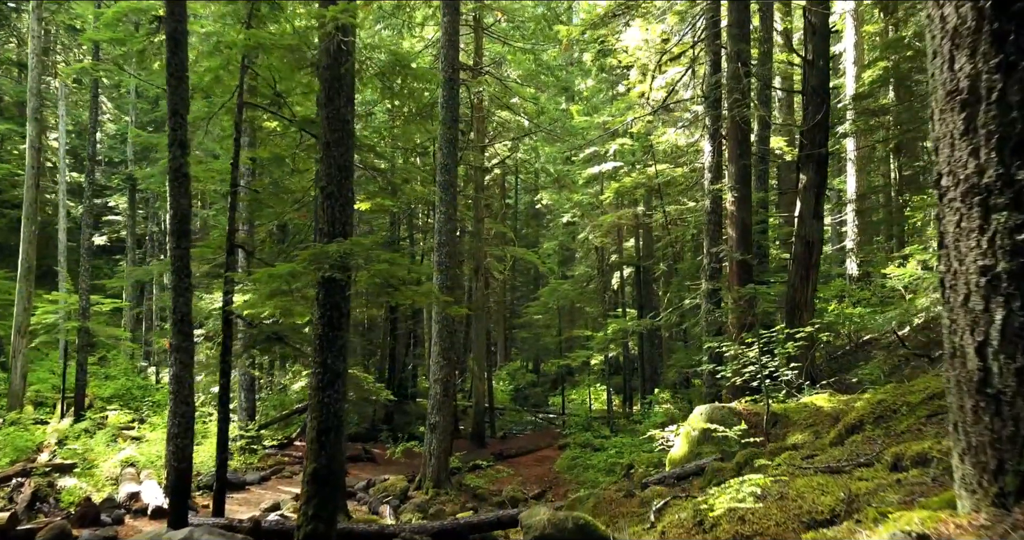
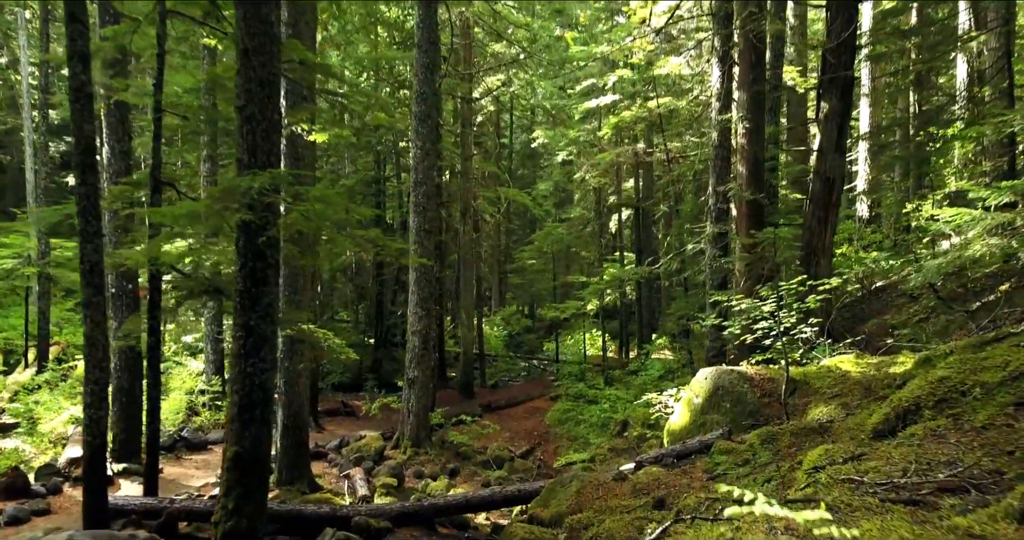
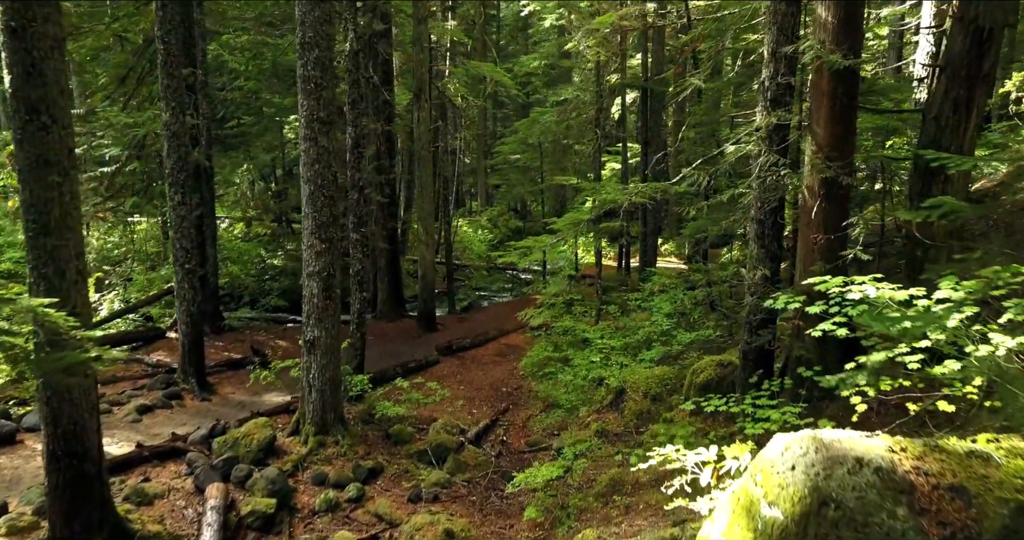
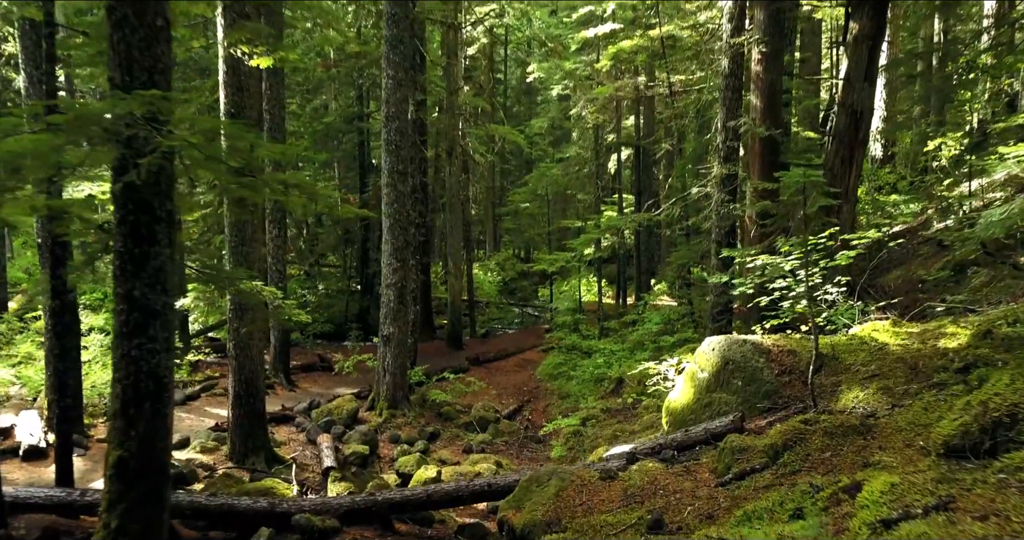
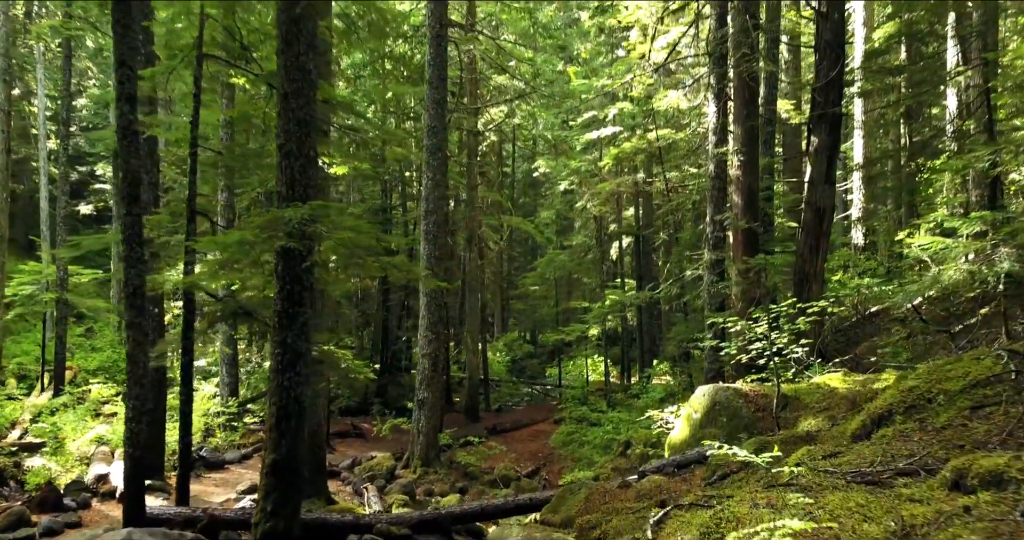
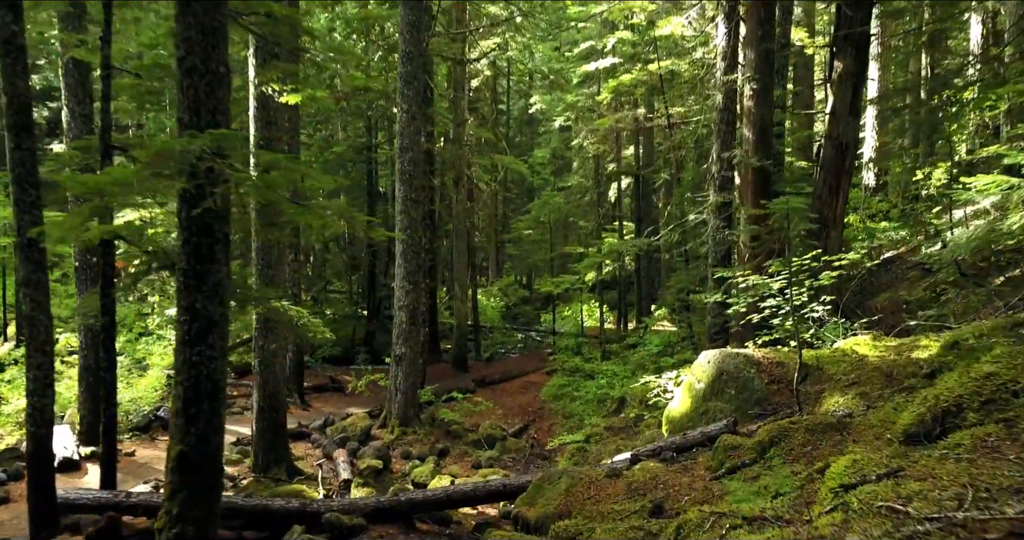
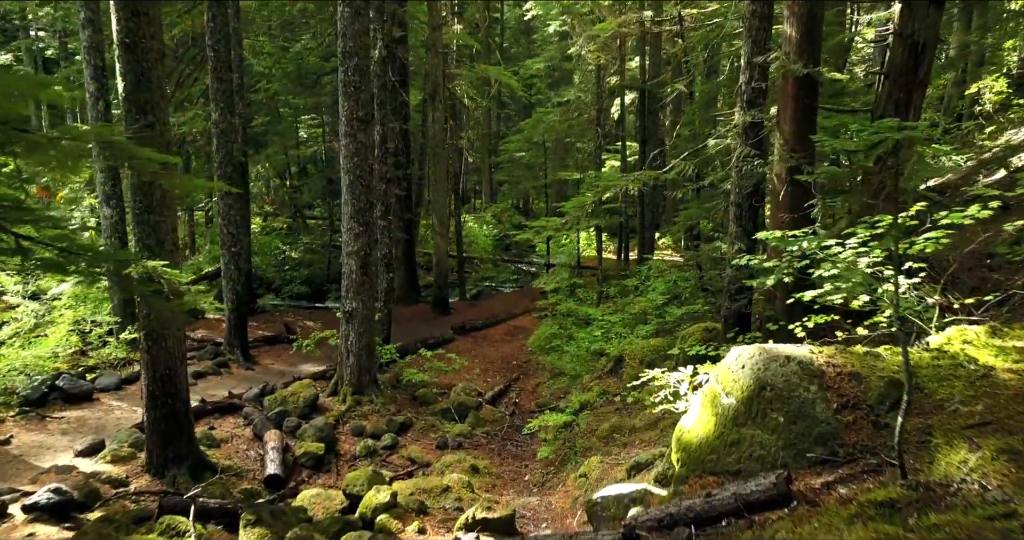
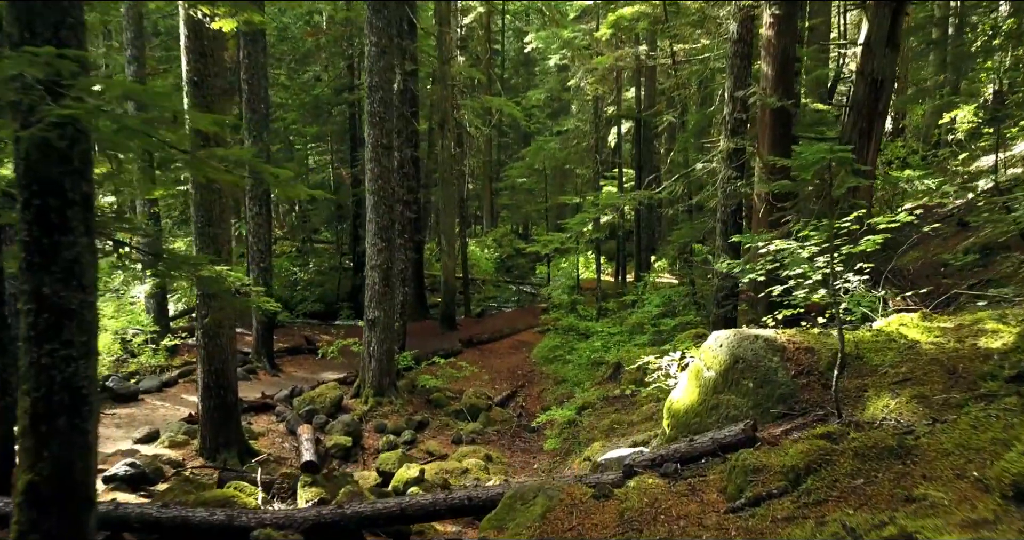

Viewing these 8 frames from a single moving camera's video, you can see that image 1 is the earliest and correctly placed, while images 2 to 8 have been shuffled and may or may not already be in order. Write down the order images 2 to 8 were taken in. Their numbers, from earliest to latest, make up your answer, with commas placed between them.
5, 2, 6, 4, 8, 7, 3
